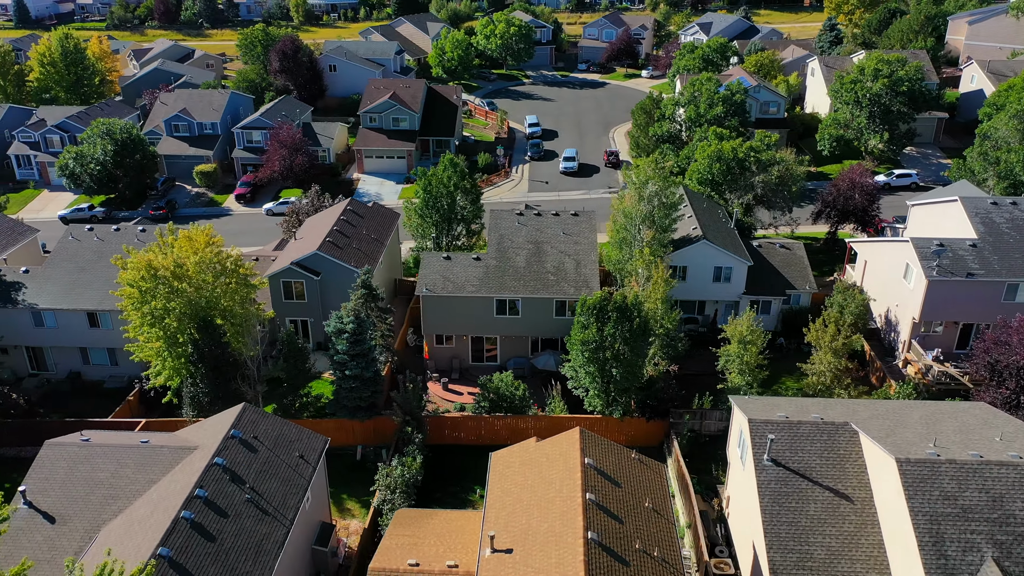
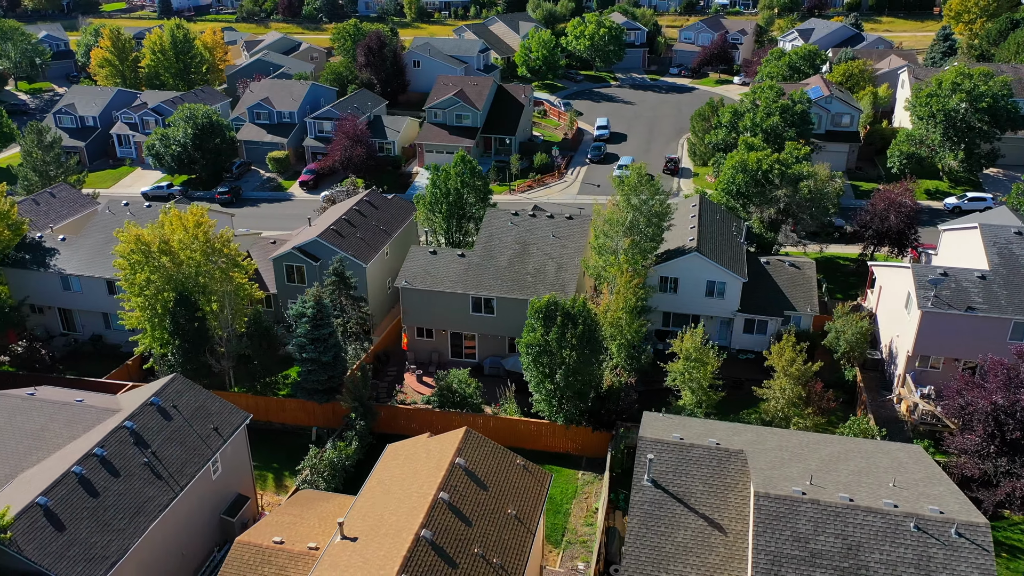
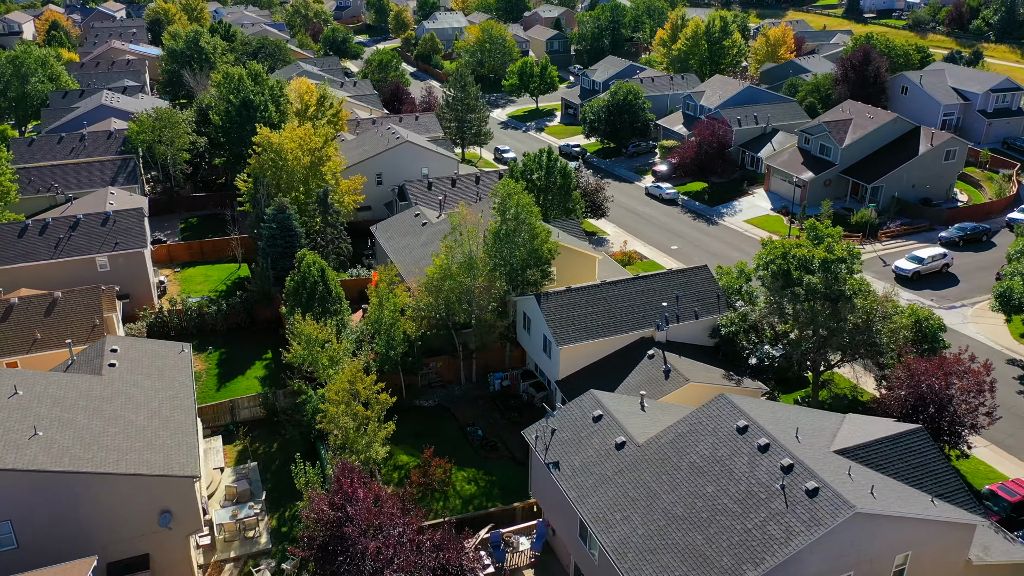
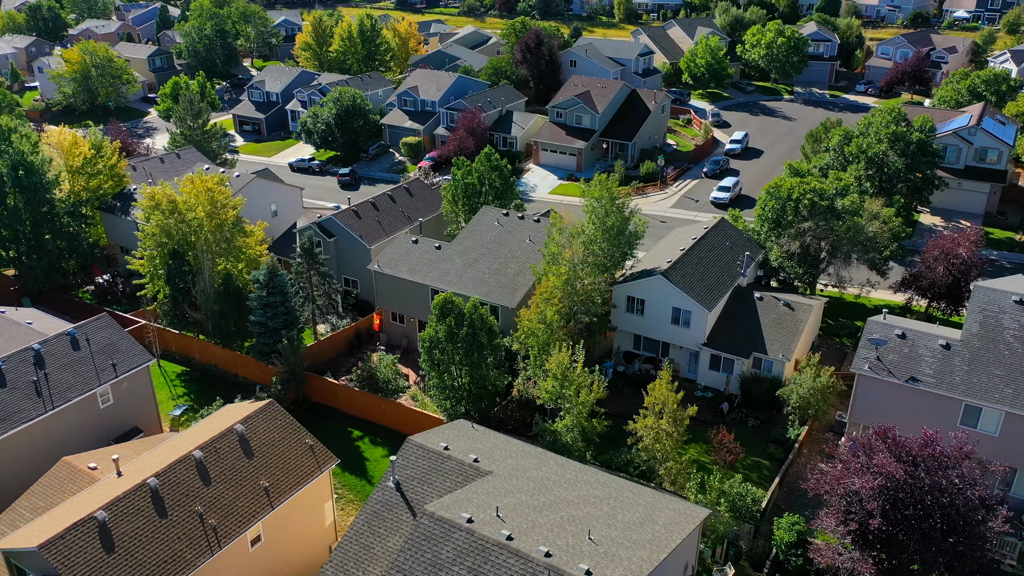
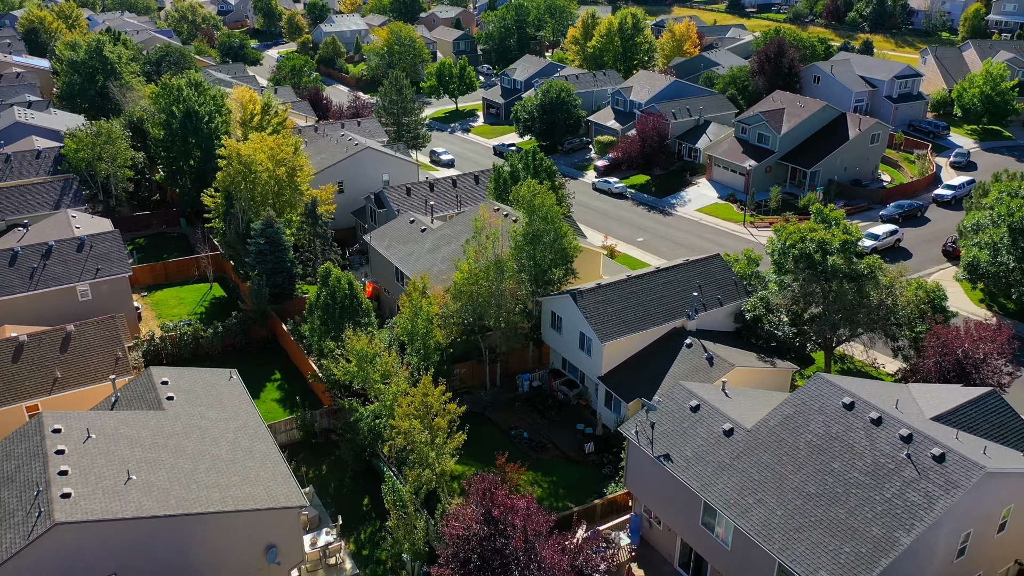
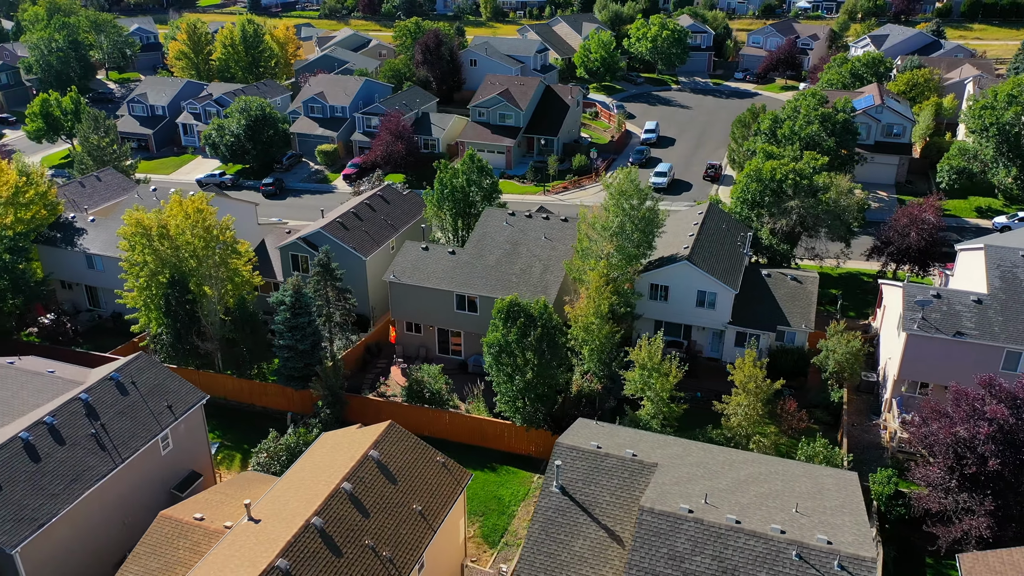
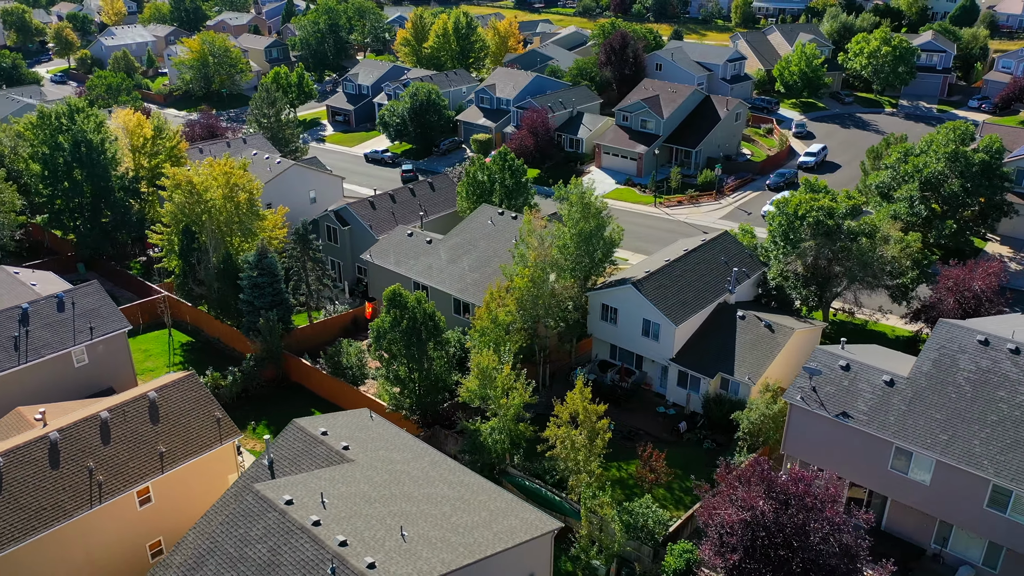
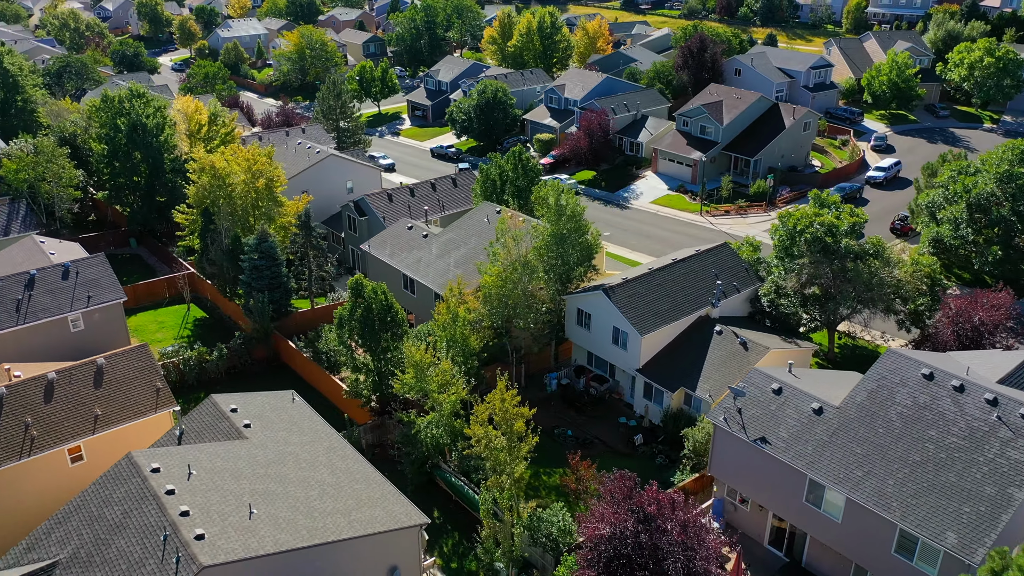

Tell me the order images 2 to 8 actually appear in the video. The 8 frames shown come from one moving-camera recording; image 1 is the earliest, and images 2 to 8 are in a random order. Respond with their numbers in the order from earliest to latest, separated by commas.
2, 6, 4, 7, 8, 5, 3
